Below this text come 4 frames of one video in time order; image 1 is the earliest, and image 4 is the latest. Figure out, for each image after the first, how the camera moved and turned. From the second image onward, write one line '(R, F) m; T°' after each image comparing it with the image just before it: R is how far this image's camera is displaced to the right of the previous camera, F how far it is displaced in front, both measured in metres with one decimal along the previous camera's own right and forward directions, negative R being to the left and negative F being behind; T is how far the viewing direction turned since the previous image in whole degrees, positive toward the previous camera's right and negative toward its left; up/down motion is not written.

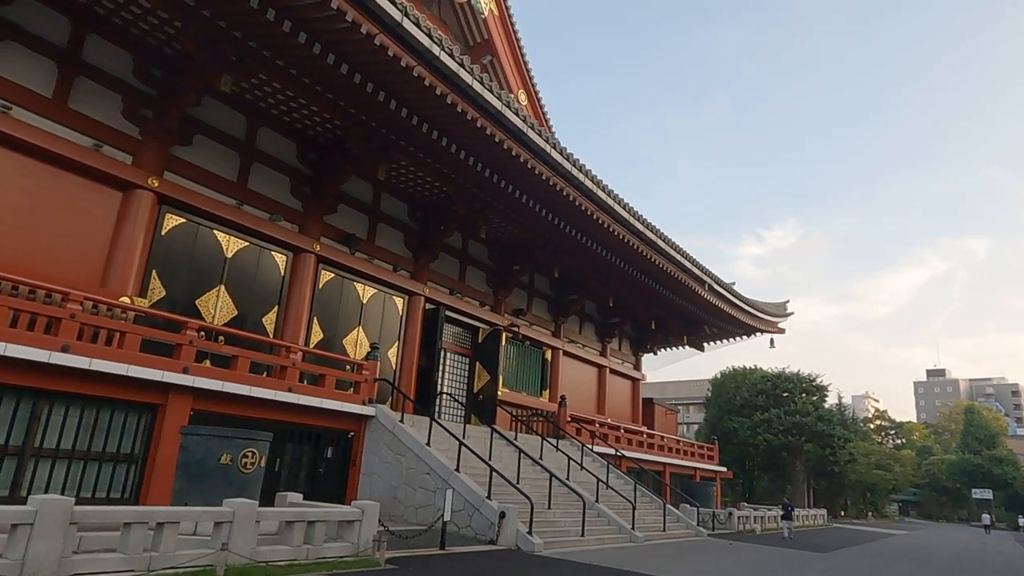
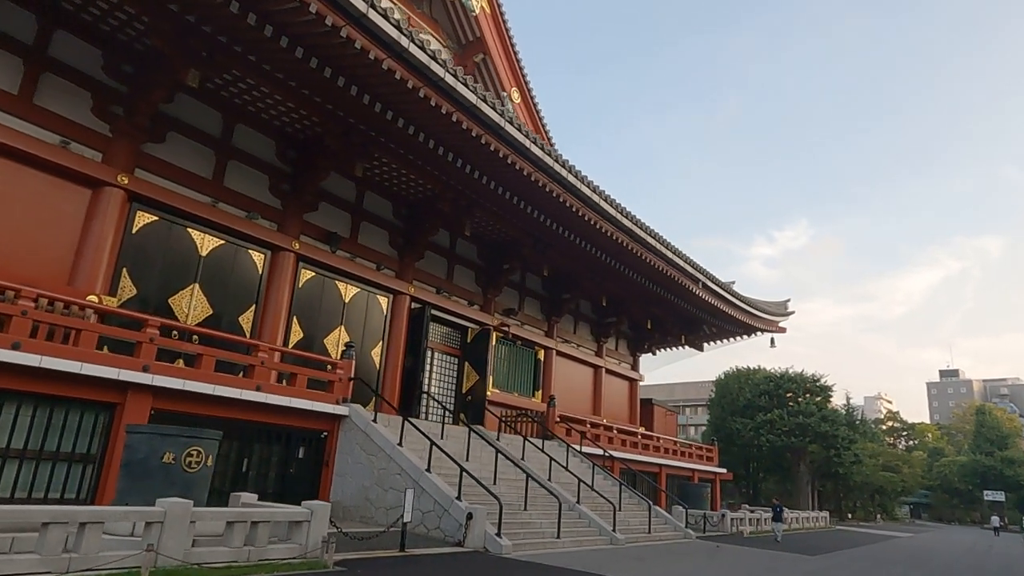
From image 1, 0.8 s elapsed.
(+0.5, +0.2) m; -1°
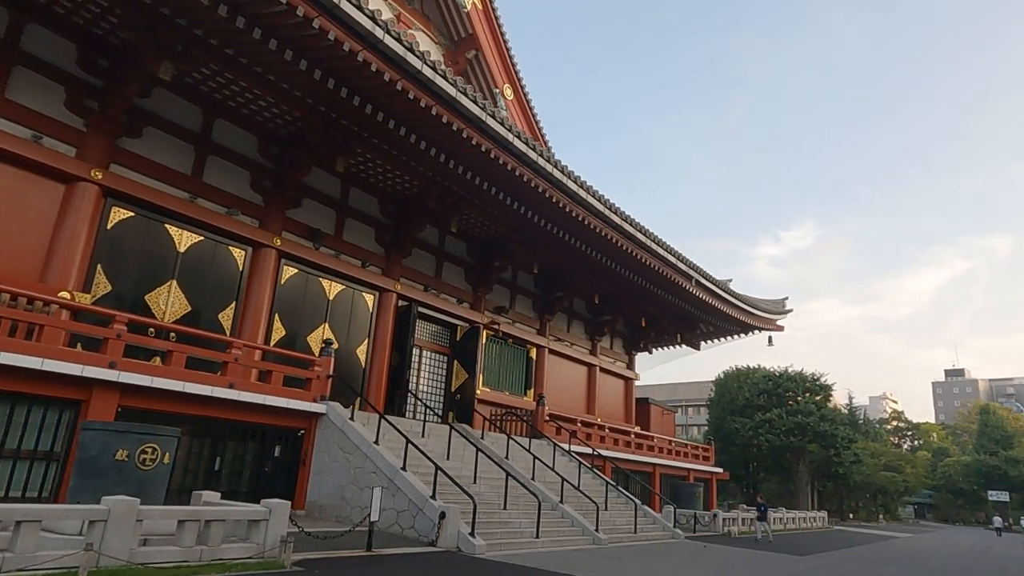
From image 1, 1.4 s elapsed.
(+0.3, +0.1) m; 0°
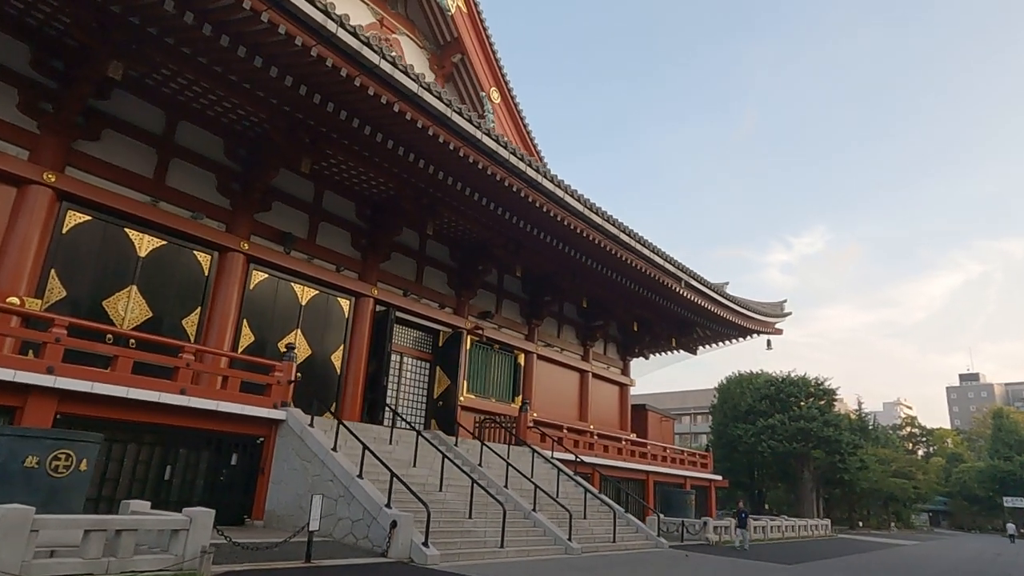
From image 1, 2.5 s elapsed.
(+0.6, +0.3) m; -1°
